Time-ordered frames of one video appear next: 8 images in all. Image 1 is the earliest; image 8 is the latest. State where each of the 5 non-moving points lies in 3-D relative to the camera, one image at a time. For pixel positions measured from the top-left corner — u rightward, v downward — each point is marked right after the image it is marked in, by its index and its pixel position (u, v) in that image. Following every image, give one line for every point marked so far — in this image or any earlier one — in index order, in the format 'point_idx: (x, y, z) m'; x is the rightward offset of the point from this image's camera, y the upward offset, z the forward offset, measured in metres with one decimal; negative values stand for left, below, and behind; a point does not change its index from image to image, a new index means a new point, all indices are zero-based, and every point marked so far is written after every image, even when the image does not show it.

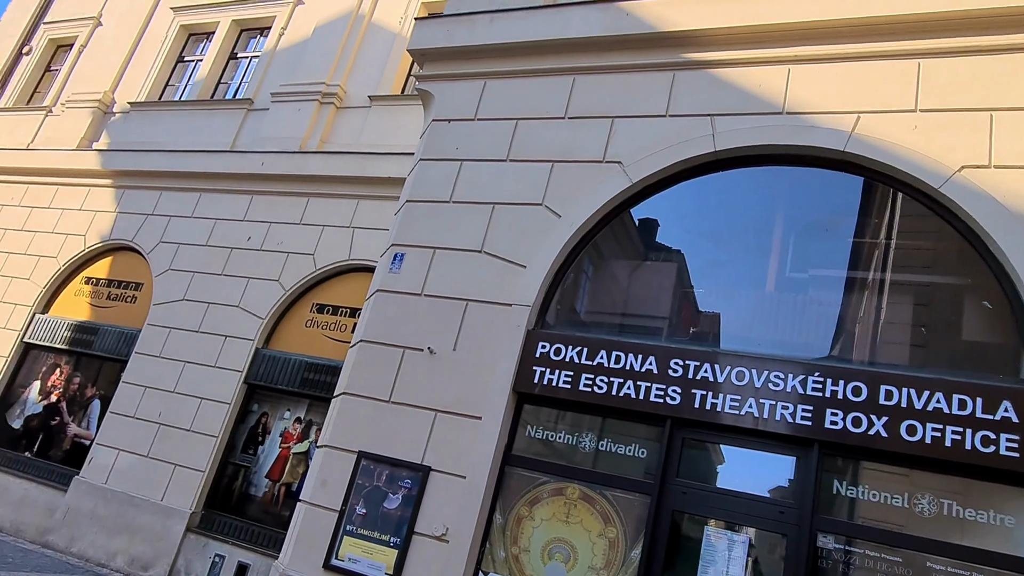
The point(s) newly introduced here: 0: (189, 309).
0: (-4.7, -0.3, +10.5) m
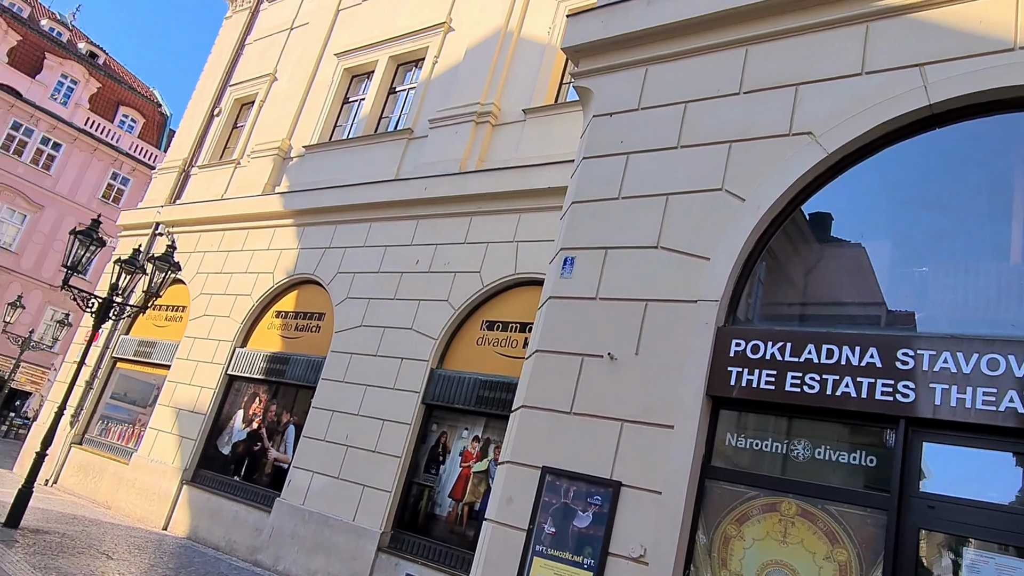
0: (-2.2, -0.7, +10.9) m
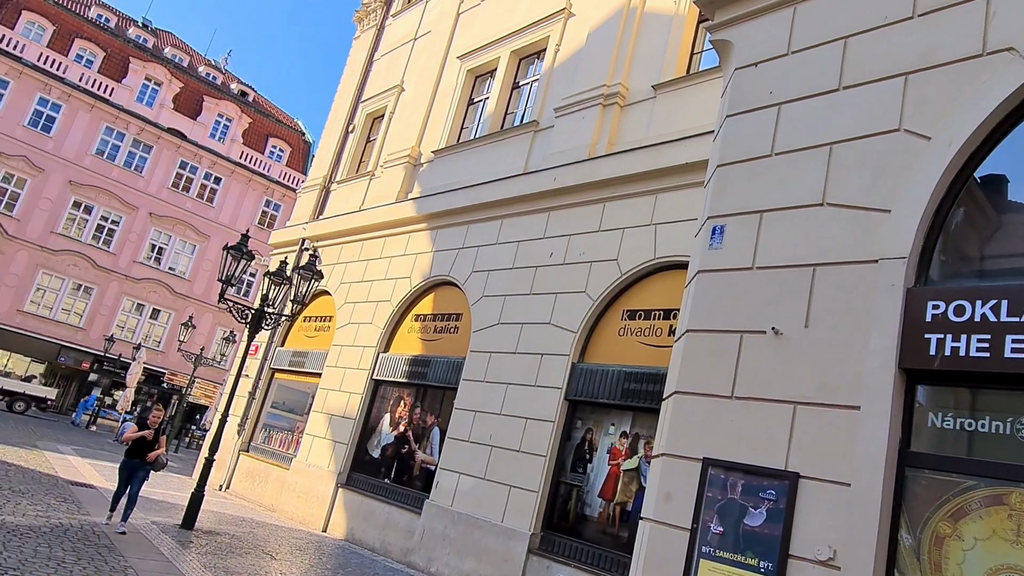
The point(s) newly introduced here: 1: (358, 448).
0: (-0.1, -0.7, +10.7) m
1: (-2.7, -2.8, +12.7) m
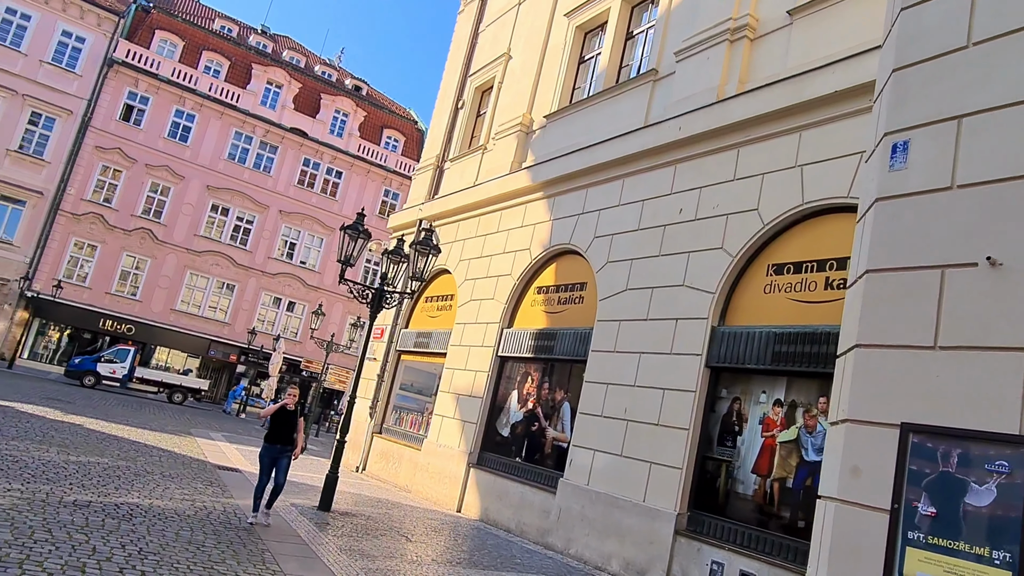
0: (+1.7, -0.1, +9.9) m
1: (-0.4, -2.4, +12.4) m
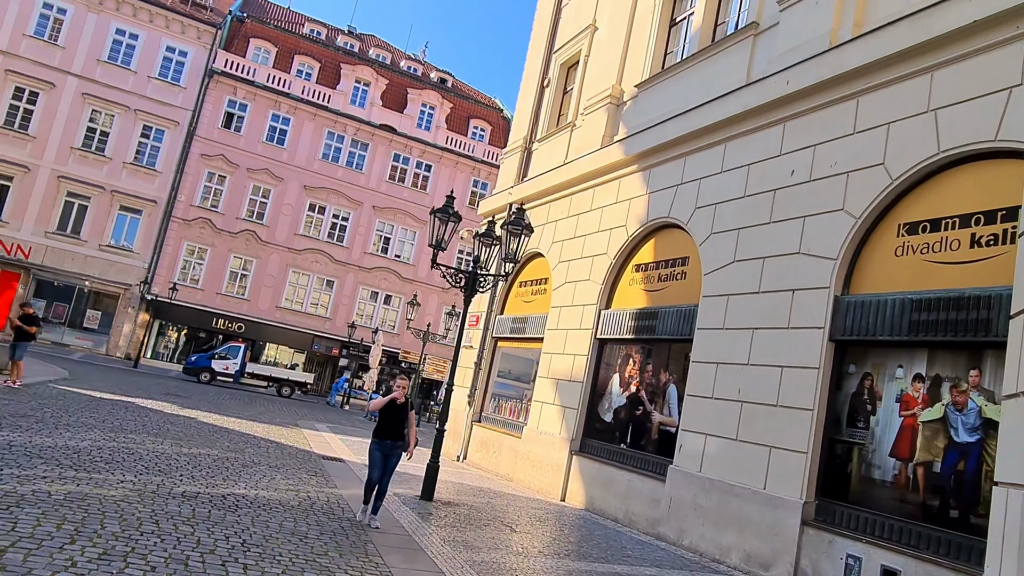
0: (+2.9, +0.2, +9.2) m
1: (+1.3, -2.0, +11.9) m
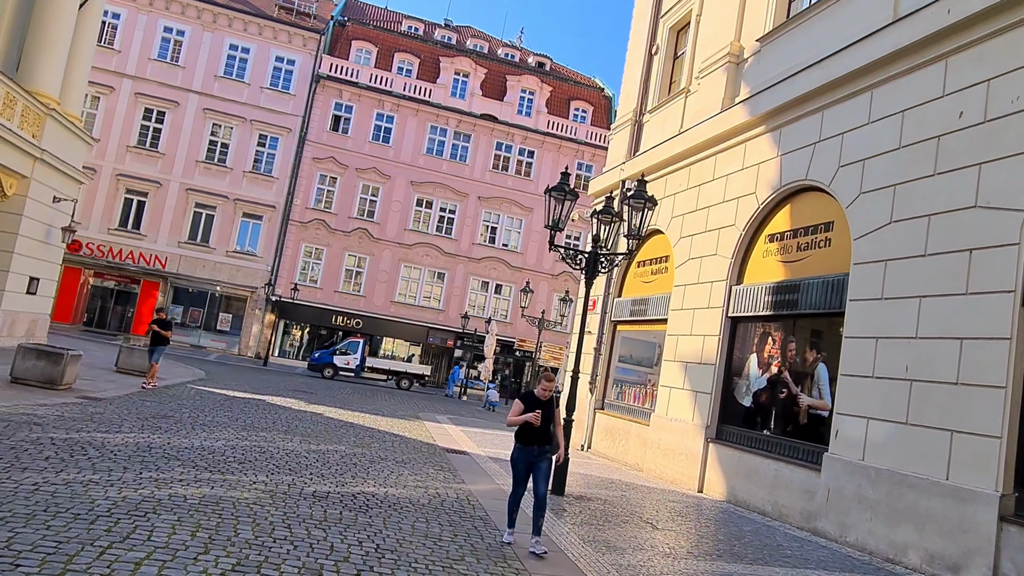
0: (+4.4, +0.6, +8.1) m
1: (+3.2, -1.7, +11.1) m
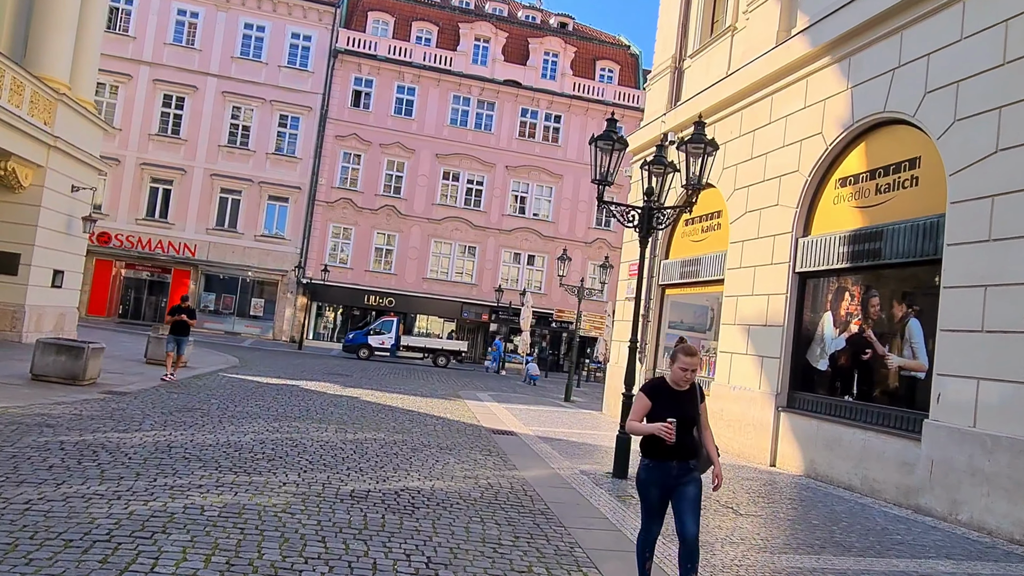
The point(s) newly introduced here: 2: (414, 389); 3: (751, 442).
0: (+4.8, +1.2, +6.9) m
1: (+3.9, -1.0, +10.0) m
2: (-2.4, -2.4, +17.5) m
3: (+3.4, -2.2, +10.4) m
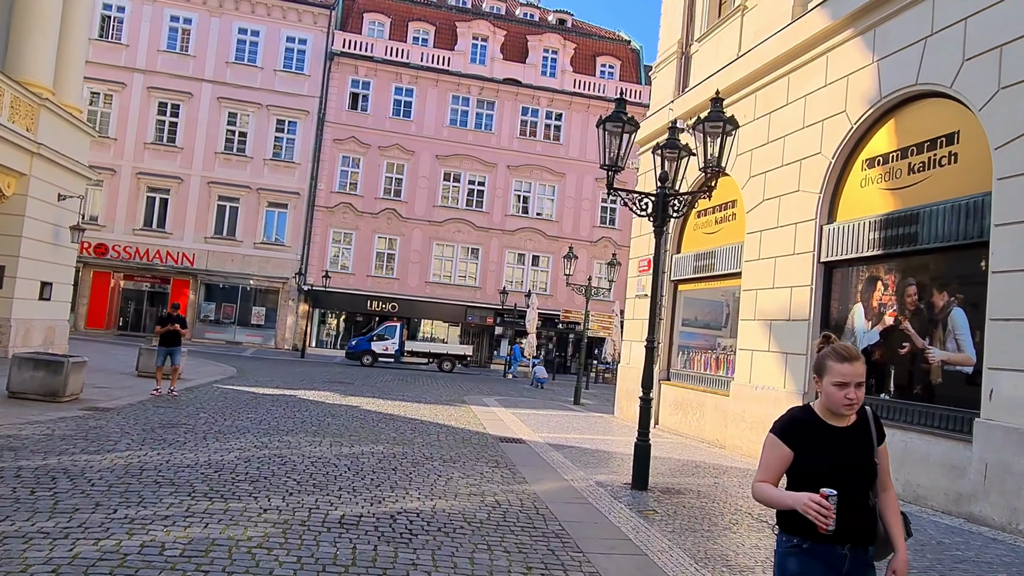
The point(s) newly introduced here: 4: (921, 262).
0: (+4.8, +1.4, +6.2) m
1: (+4.0, -0.9, +9.3) m
2: (-2.2, -2.5, +16.8) m
3: (+3.6, -2.1, +9.7) m
4: (+4.5, +0.3, +7.9) m
